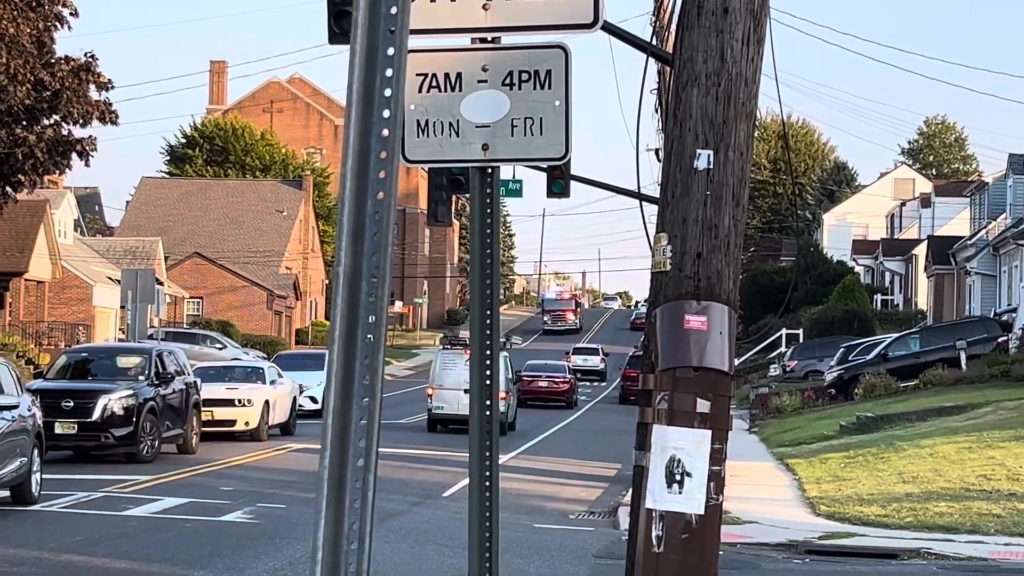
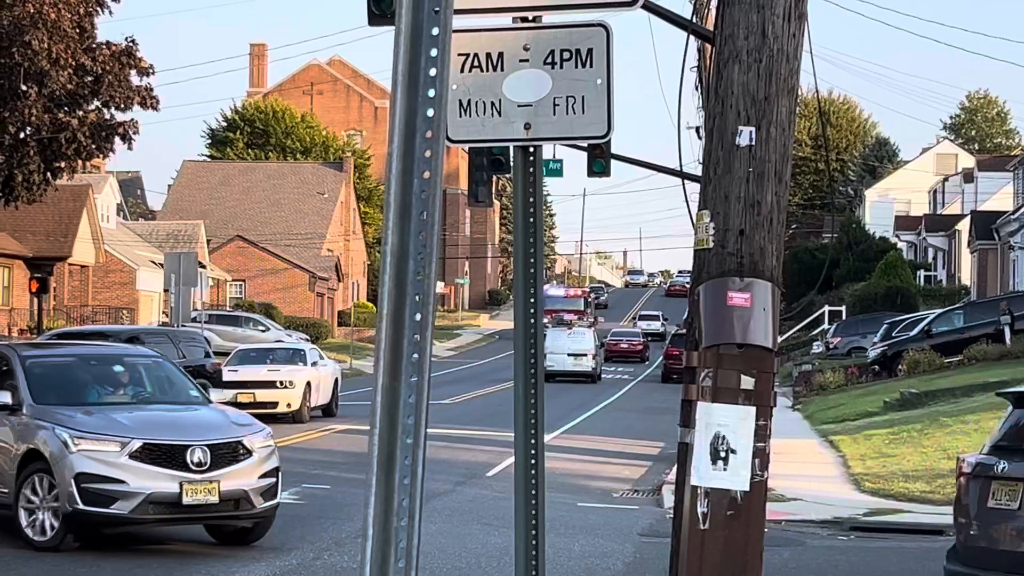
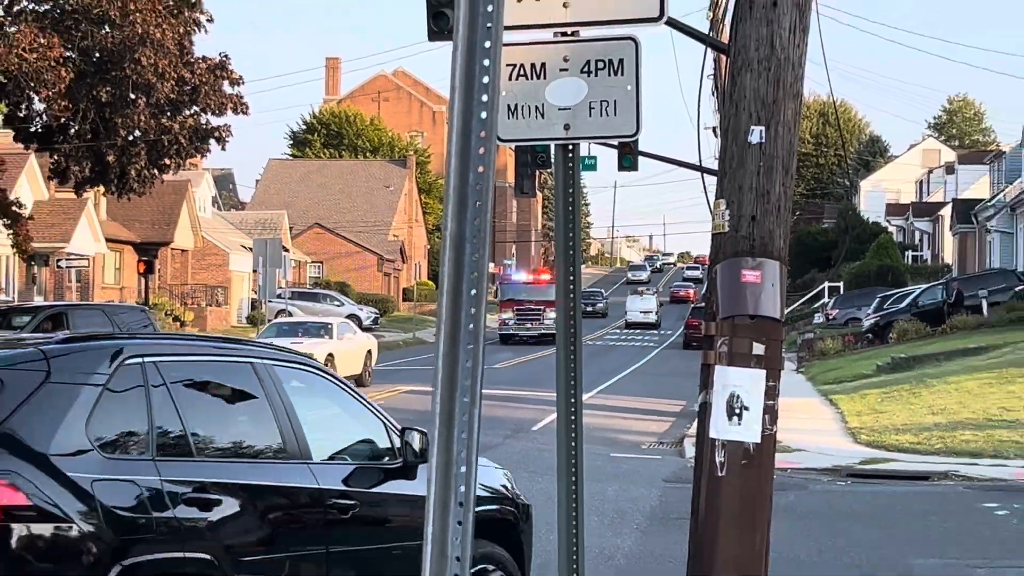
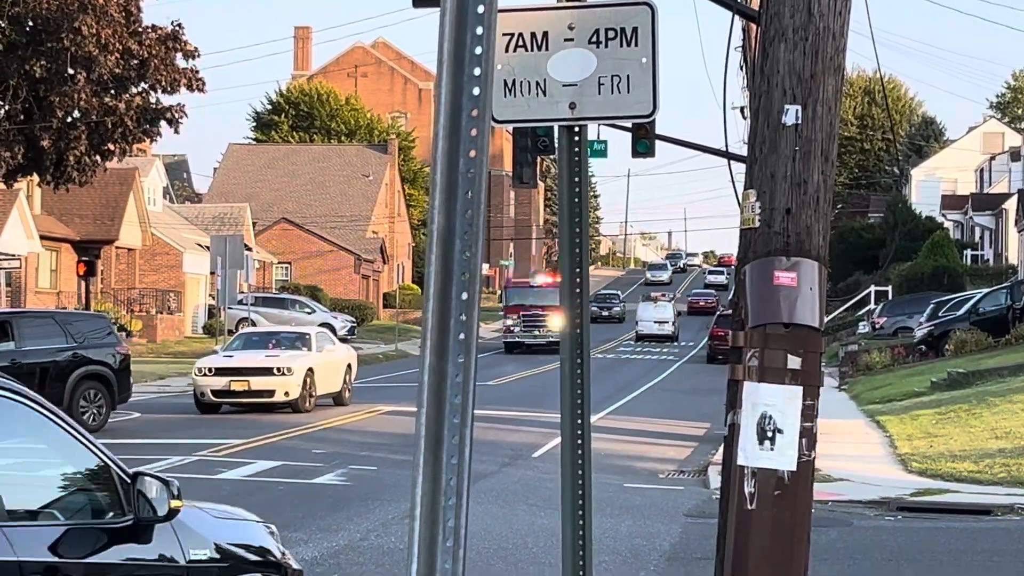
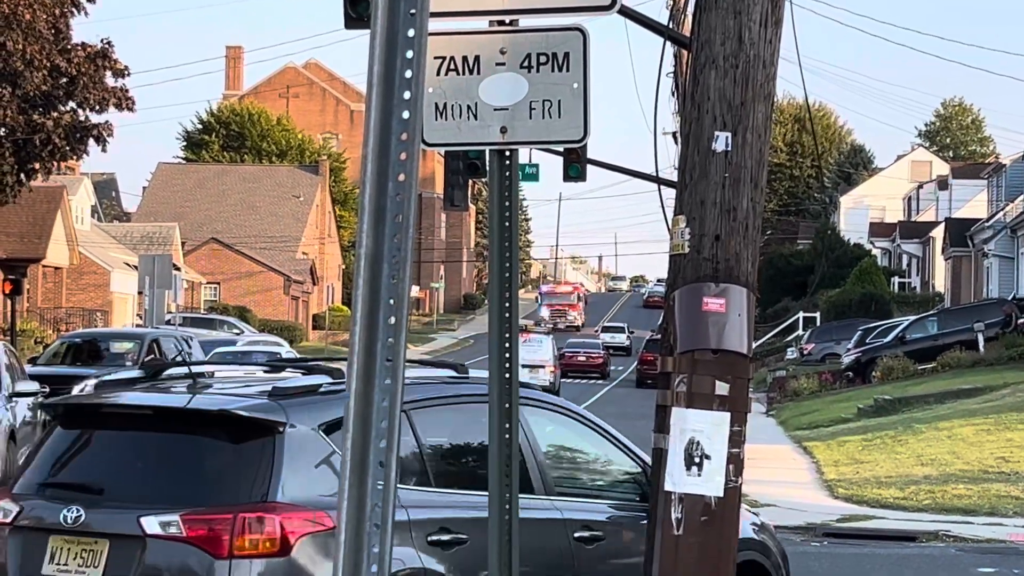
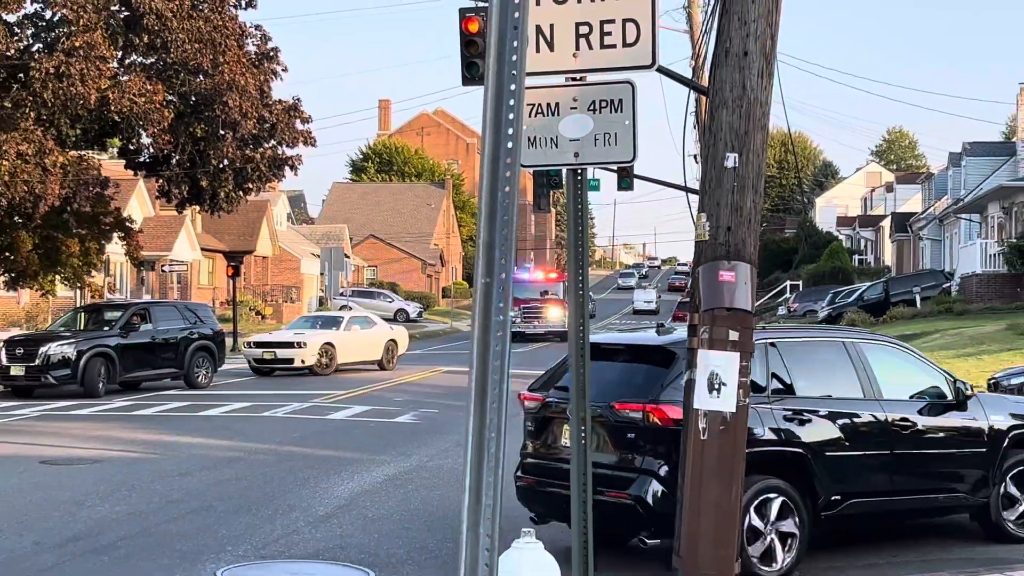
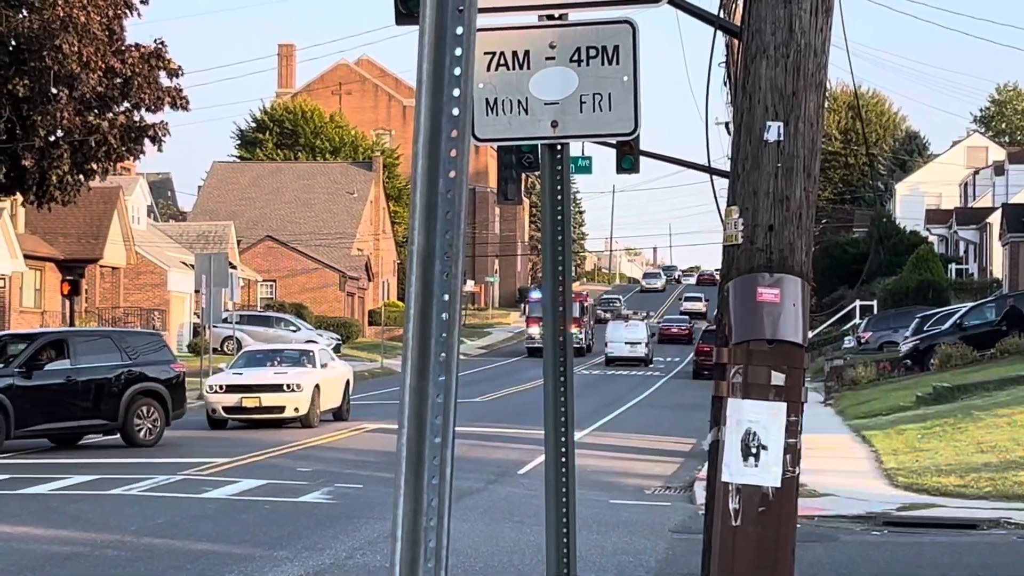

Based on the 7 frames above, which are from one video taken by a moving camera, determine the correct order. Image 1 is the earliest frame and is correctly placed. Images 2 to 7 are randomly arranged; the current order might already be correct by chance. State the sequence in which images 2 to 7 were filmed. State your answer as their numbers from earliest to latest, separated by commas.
5, 2, 7, 4, 3, 6
